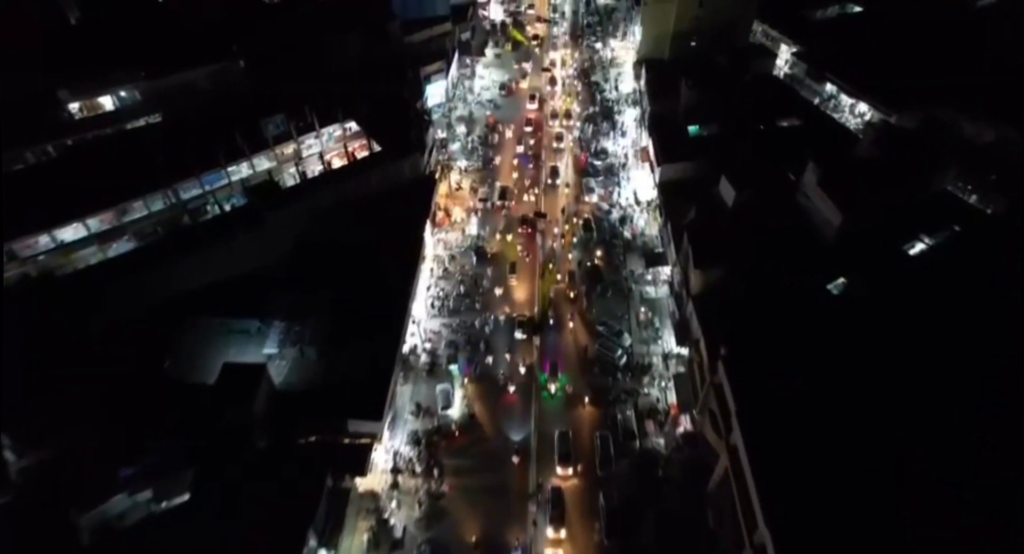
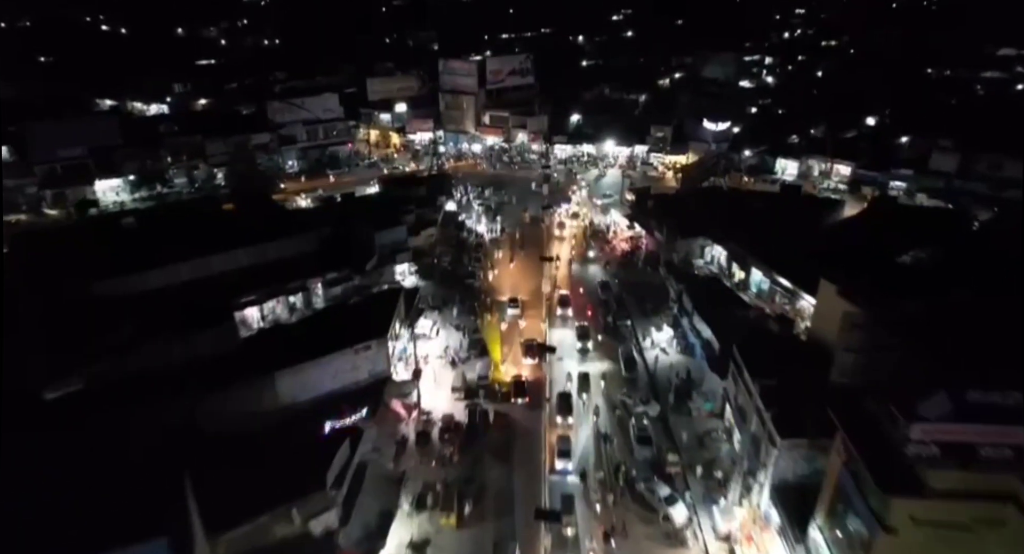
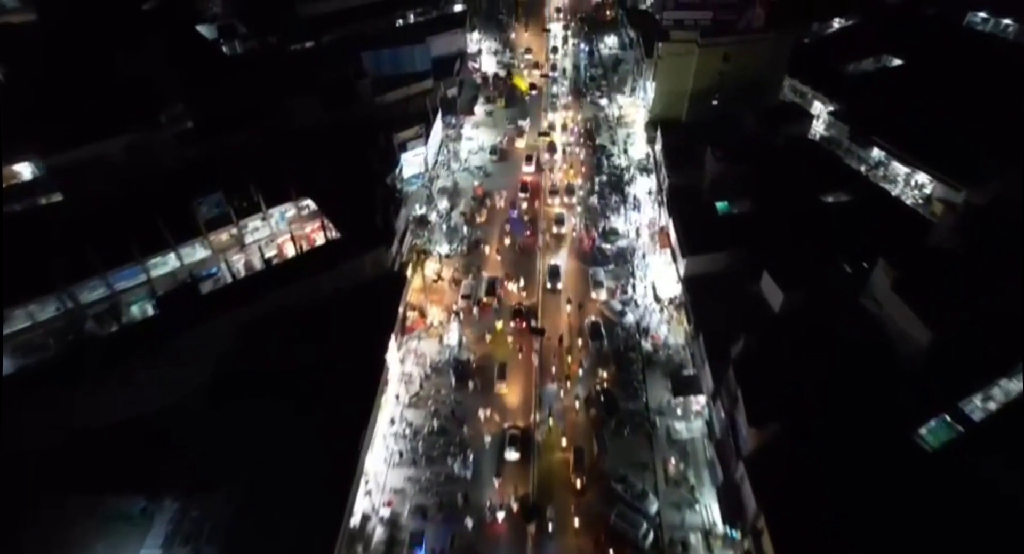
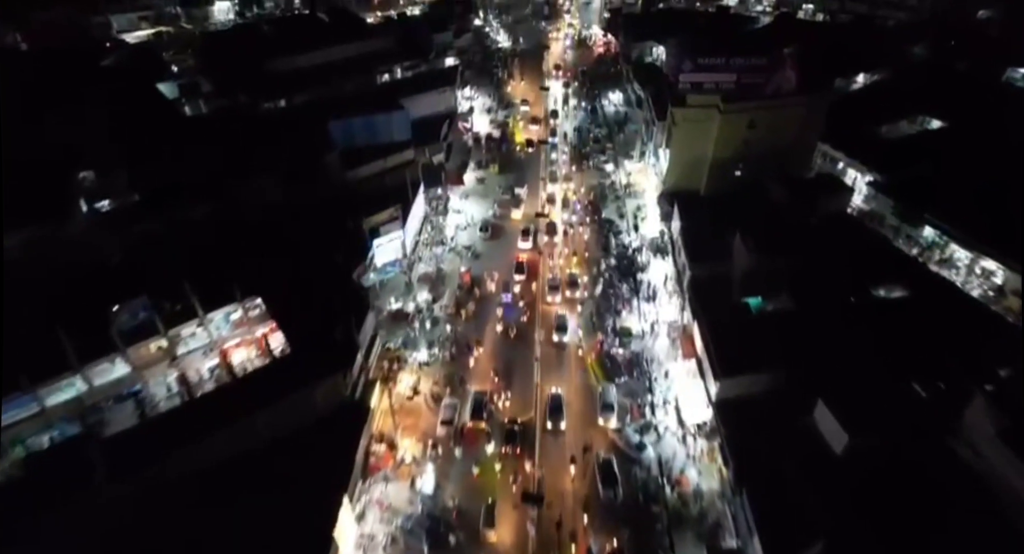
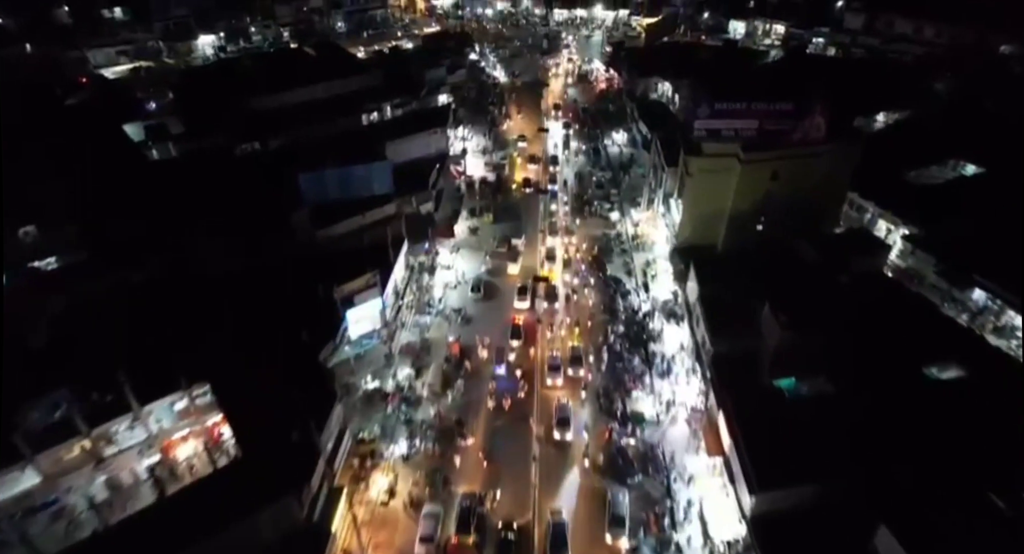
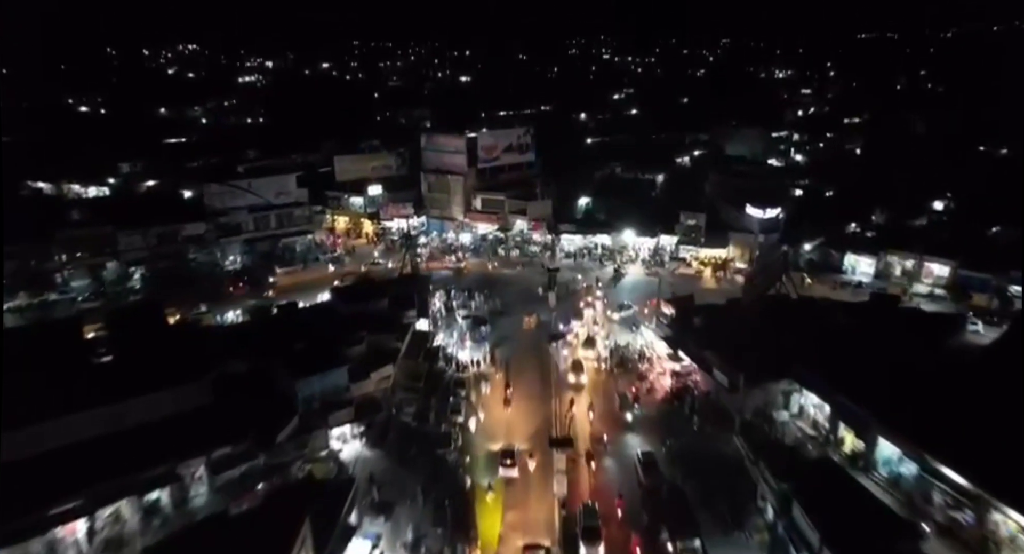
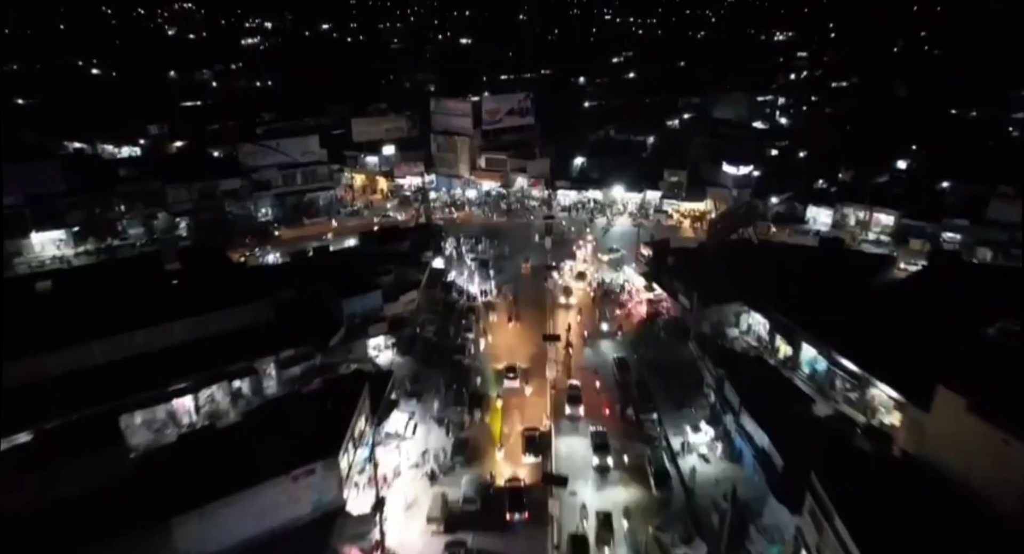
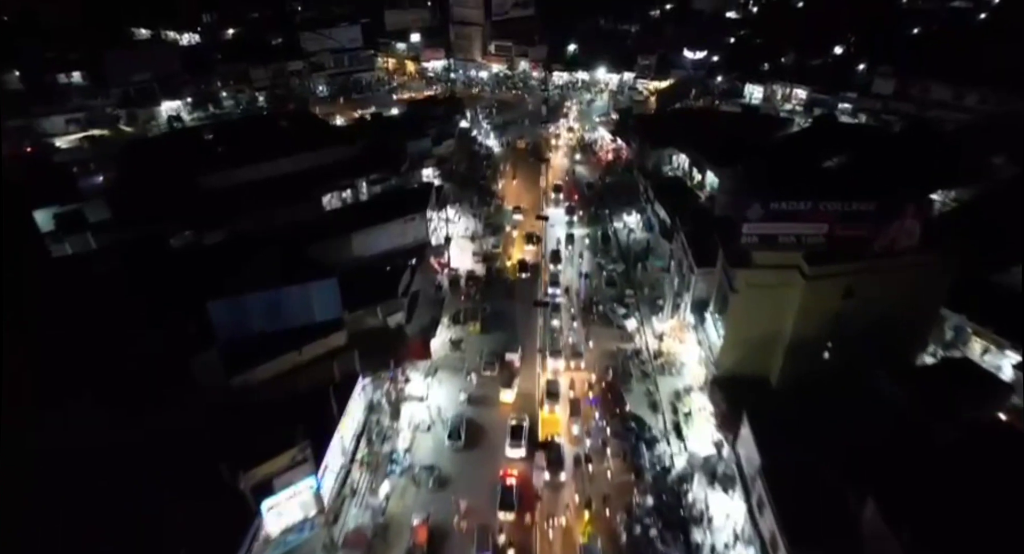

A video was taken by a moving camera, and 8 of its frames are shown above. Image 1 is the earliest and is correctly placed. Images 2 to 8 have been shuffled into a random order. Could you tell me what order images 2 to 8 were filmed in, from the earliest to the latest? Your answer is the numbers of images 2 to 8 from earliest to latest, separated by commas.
3, 4, 5, 8, 2, 7, 6
